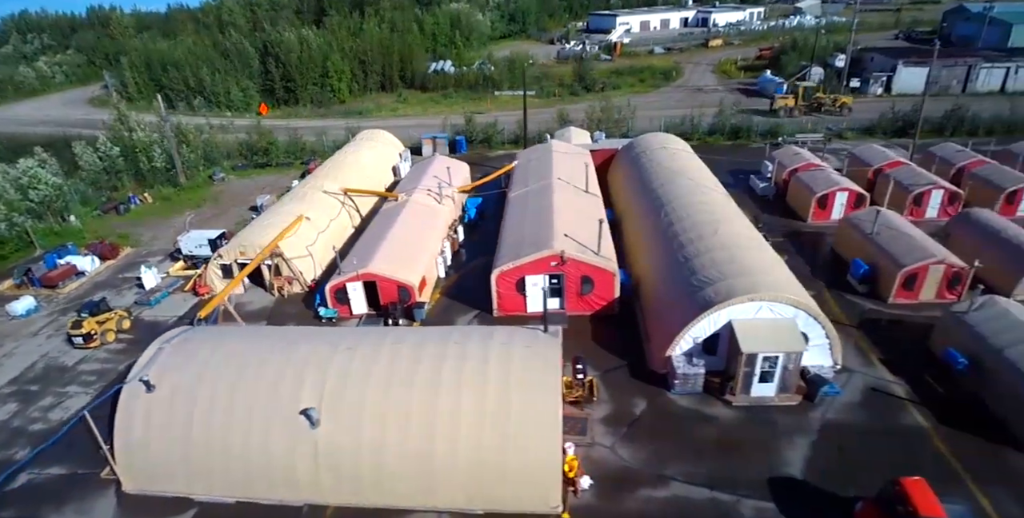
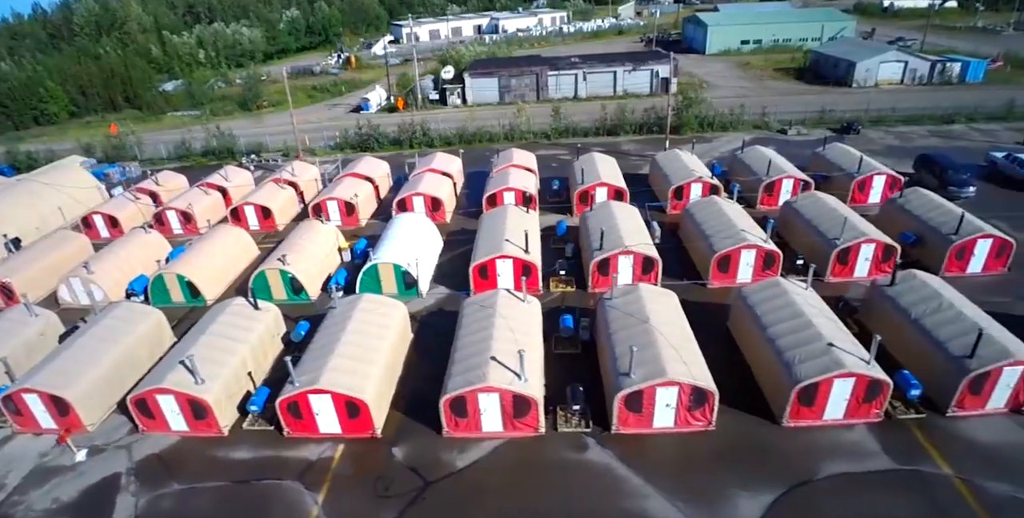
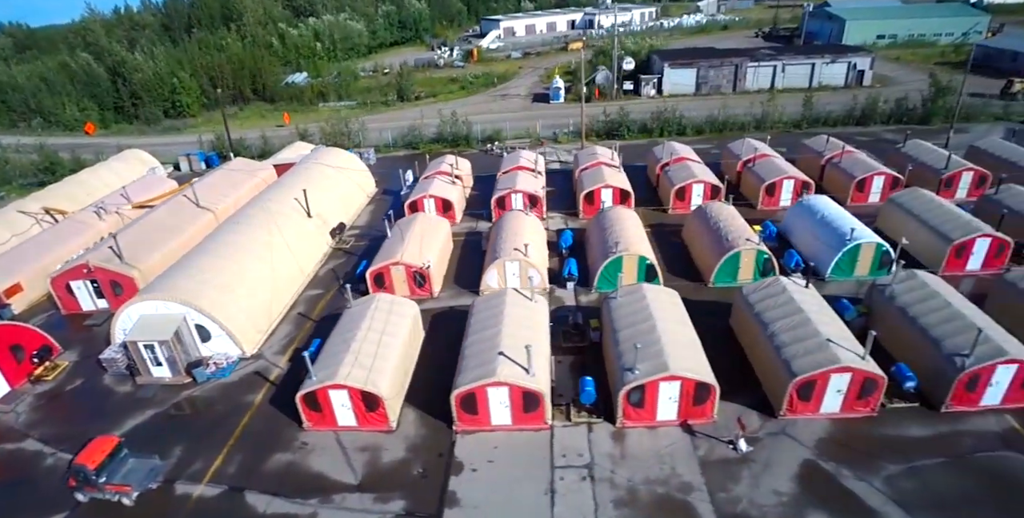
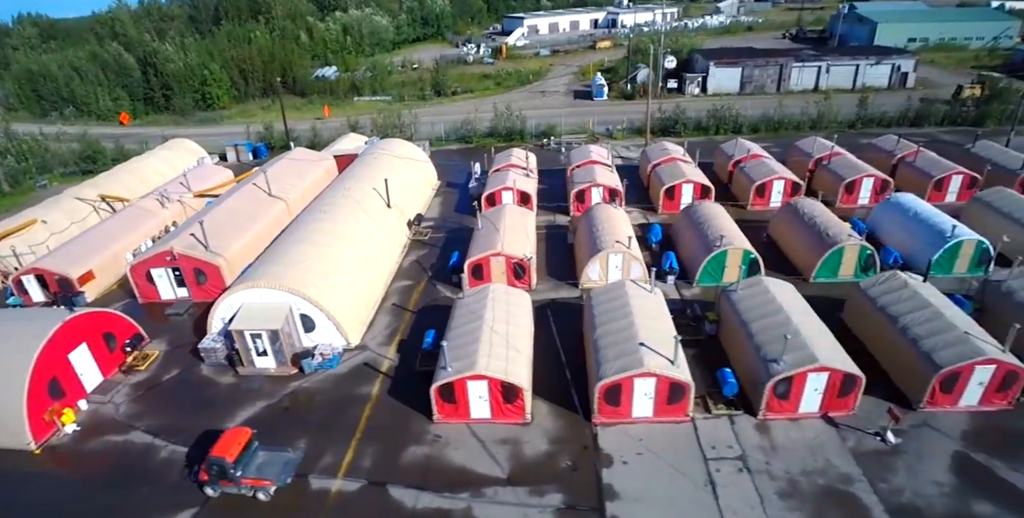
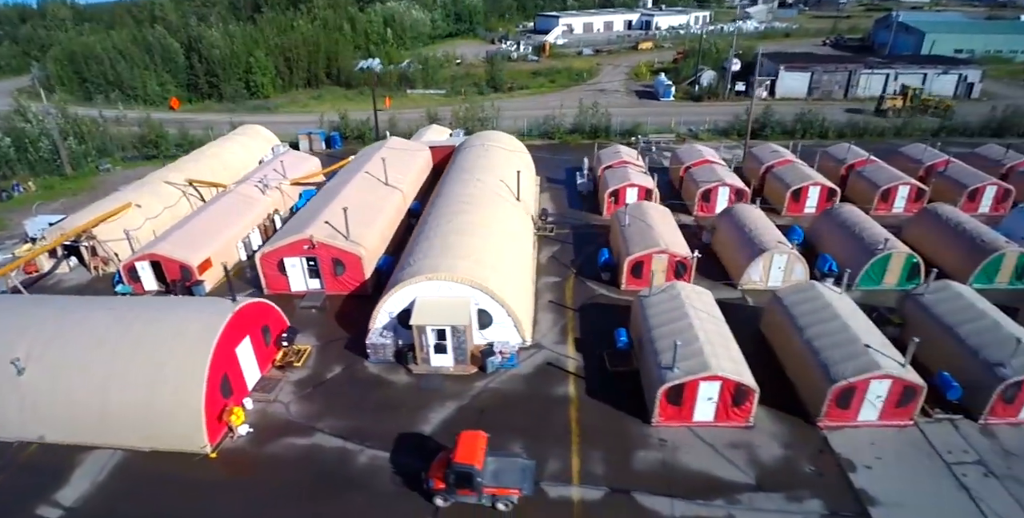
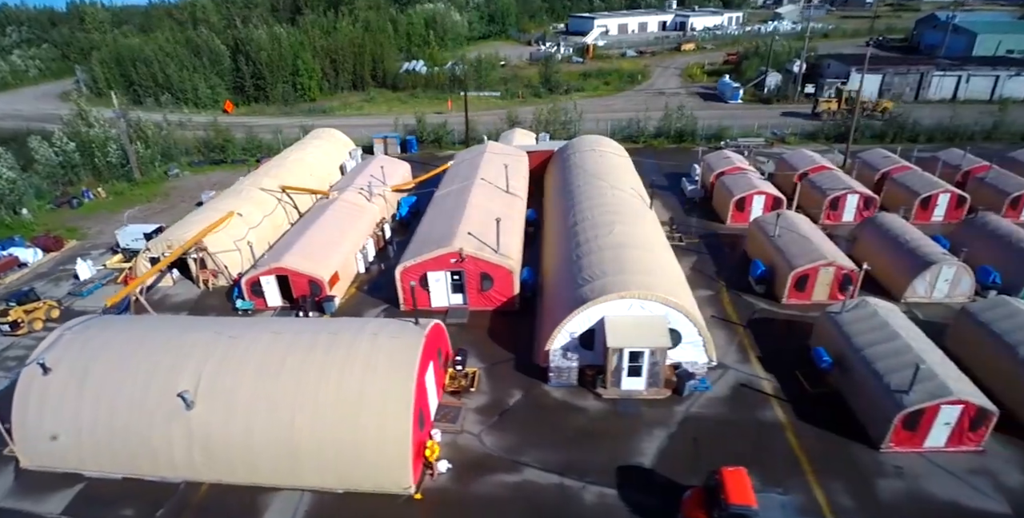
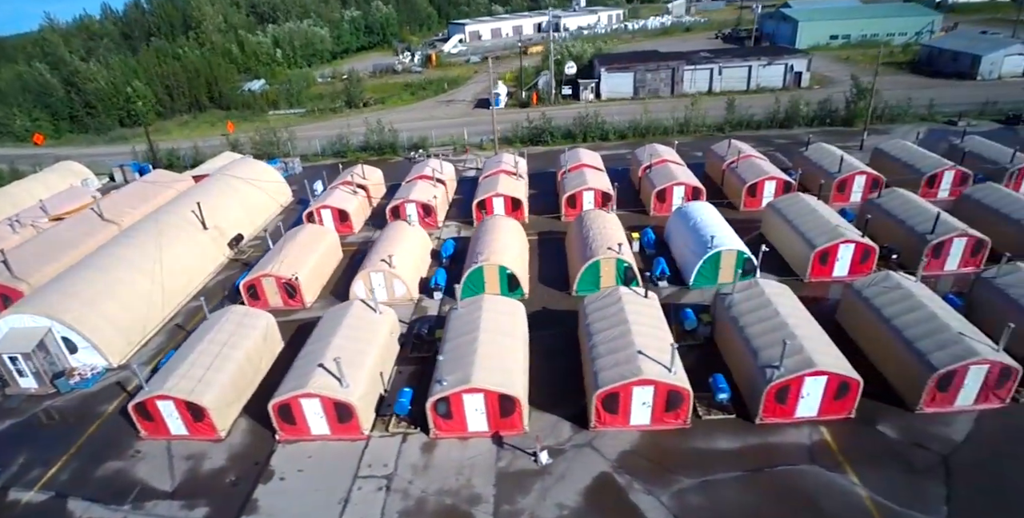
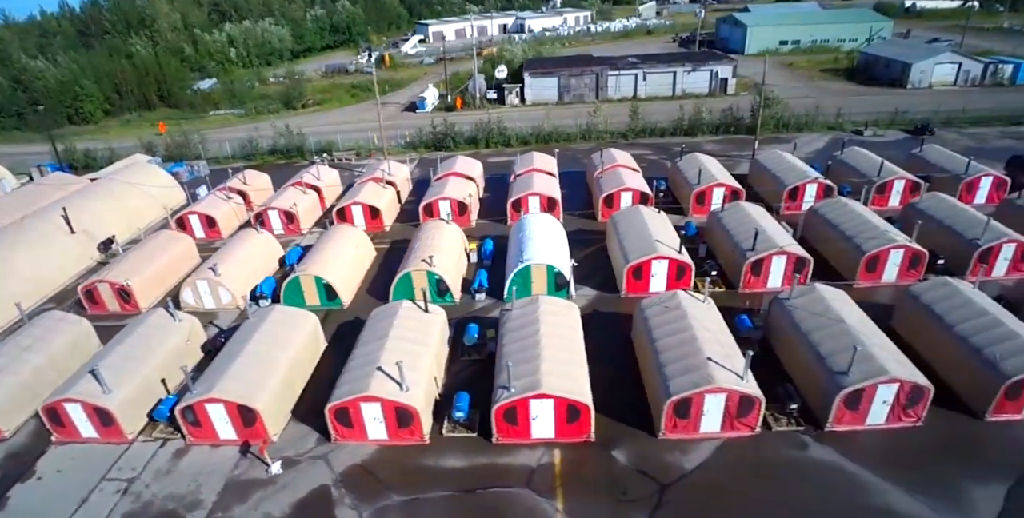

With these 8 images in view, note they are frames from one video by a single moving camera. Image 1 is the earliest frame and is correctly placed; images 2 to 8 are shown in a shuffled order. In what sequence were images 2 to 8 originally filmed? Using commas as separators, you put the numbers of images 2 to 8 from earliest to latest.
6, 5, 4, 3, 7, 8, 2
